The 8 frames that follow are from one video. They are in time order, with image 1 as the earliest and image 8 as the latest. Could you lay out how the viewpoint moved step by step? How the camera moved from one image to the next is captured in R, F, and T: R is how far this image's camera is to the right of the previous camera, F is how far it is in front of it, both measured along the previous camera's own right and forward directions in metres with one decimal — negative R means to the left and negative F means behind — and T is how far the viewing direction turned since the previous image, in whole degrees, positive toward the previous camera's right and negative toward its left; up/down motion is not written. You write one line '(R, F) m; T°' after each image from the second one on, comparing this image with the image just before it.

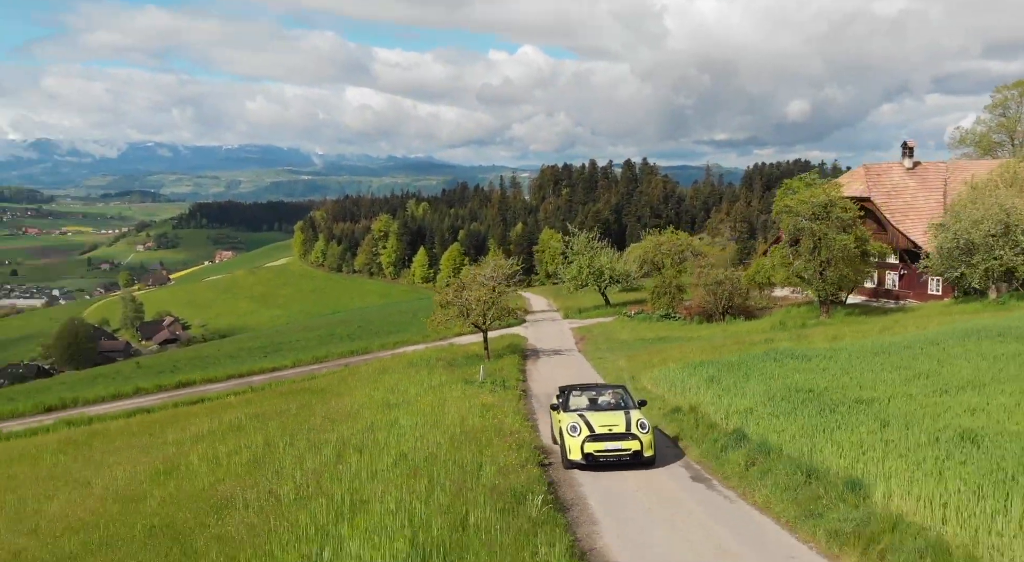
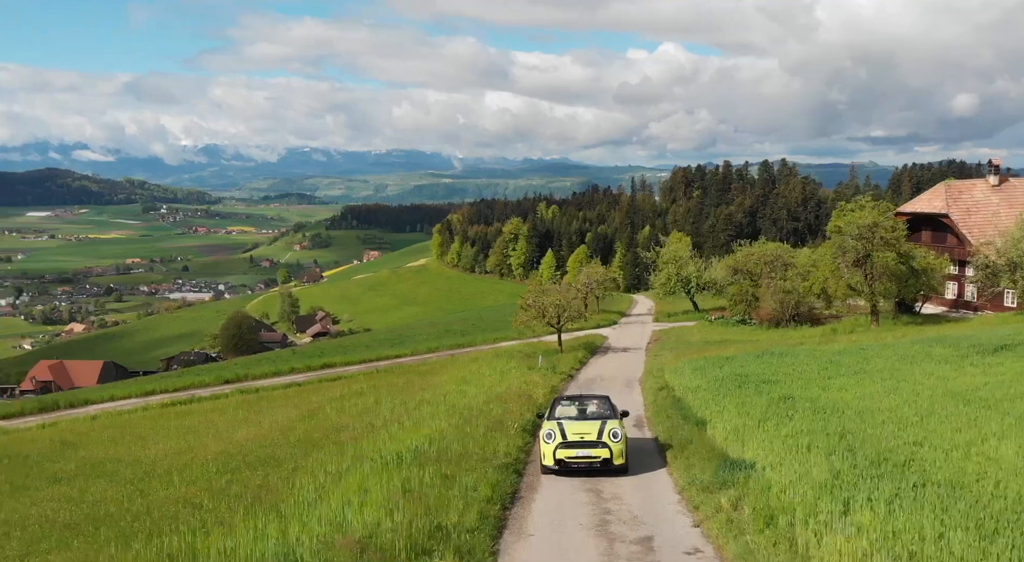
(+3.6, -8.7) m; -9°
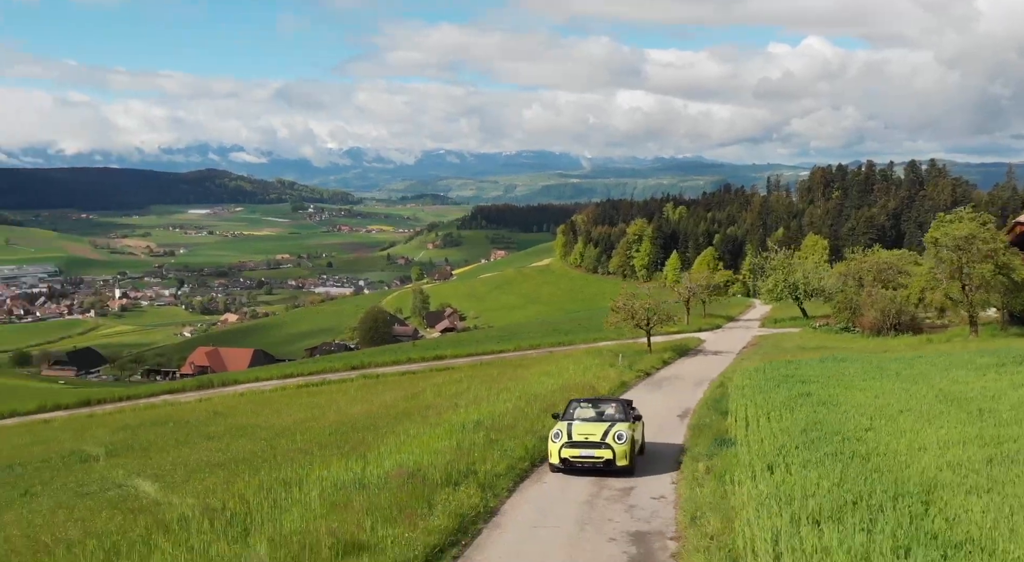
(+2.2, -4.3) m; -9°
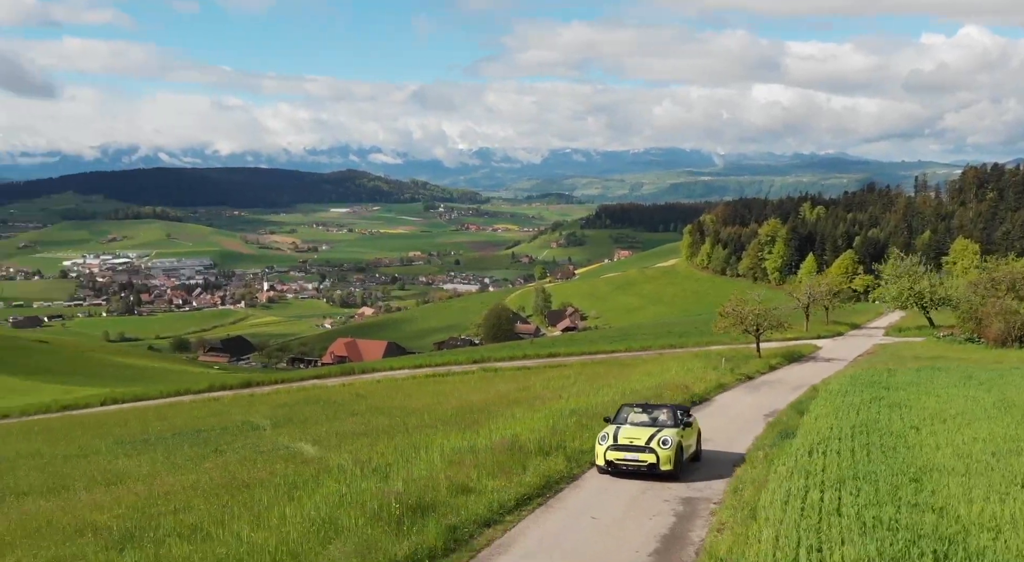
(+1.0, -3.7) m; -8°
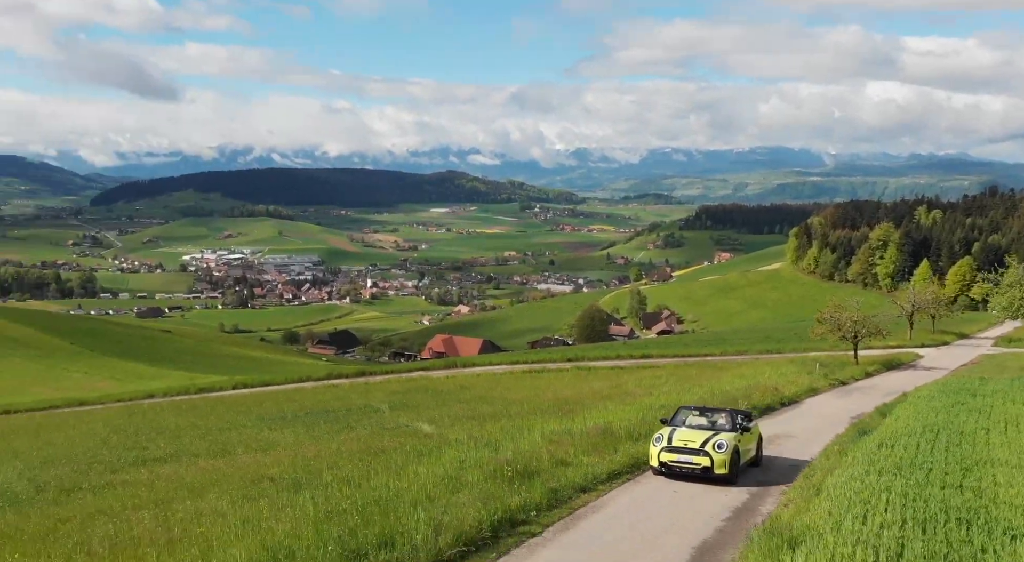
(0.0, -2.6) m; -6°
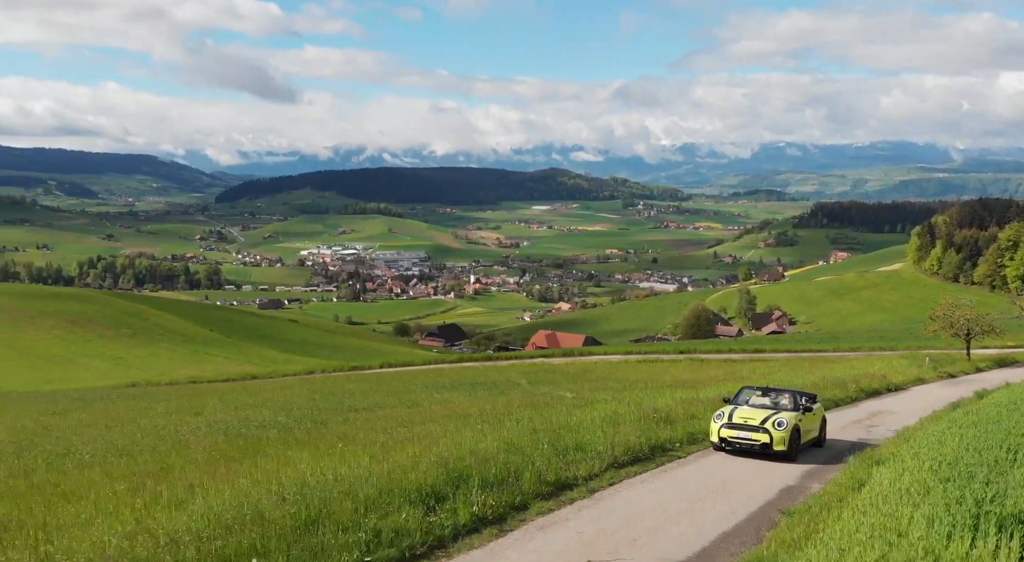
(-1.0, -4.9) m; -7°
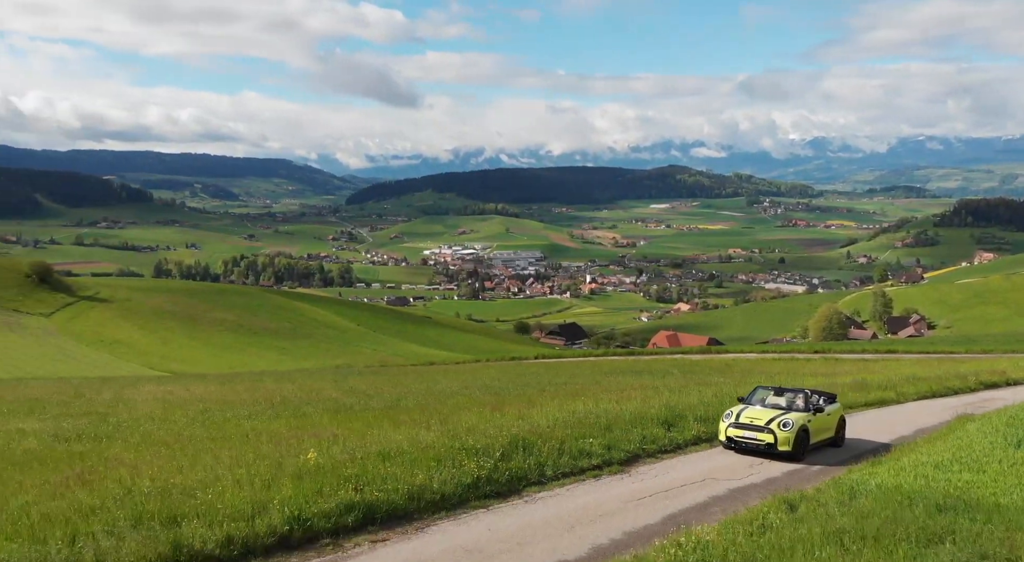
(-1.9, -7.7) m; -8°
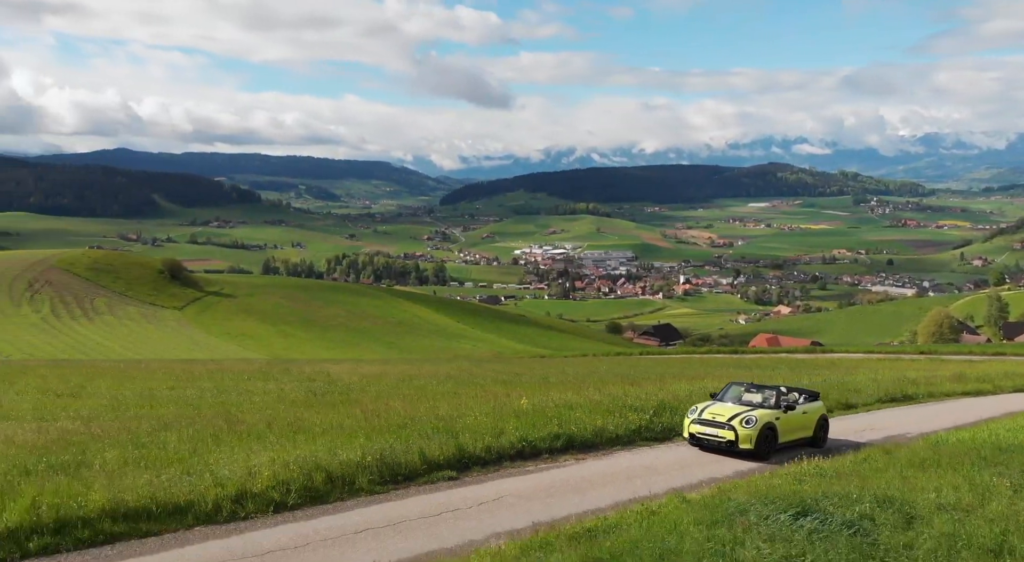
(-1.2, -4.5) m; -6°
